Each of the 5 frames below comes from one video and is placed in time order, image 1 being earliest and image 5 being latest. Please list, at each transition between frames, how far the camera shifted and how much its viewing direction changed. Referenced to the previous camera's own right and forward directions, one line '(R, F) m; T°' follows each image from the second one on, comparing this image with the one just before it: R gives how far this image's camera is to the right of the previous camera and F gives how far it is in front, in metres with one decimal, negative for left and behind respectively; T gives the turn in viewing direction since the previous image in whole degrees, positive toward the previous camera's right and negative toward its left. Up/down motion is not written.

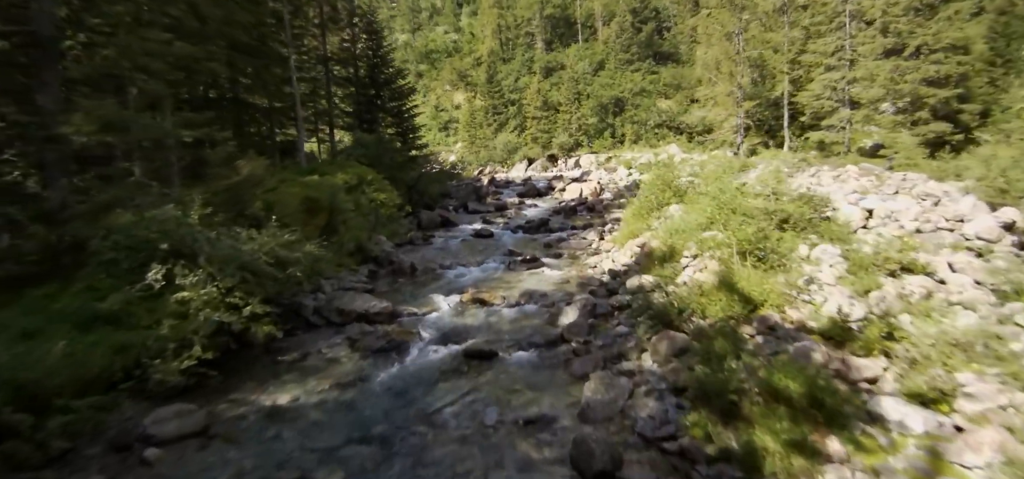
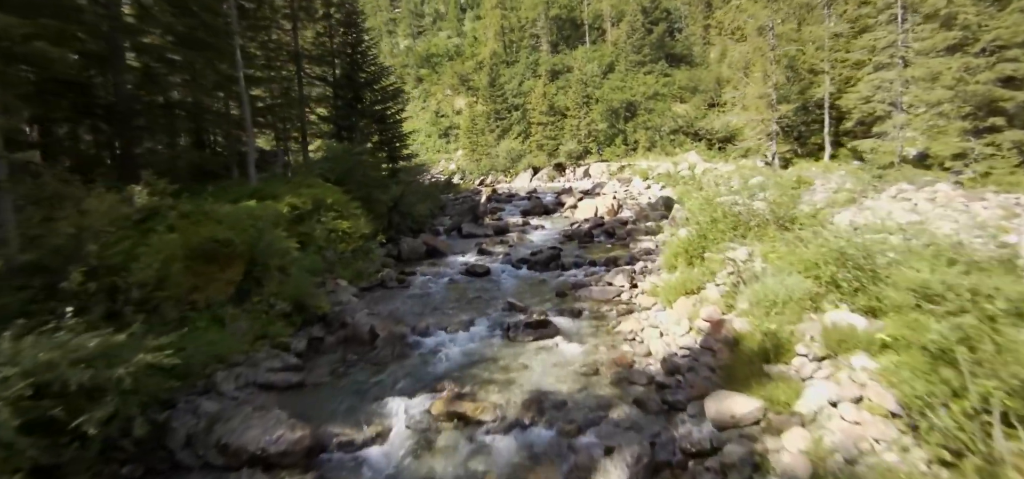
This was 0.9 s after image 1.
(+0.1, +4.3) m; -1°
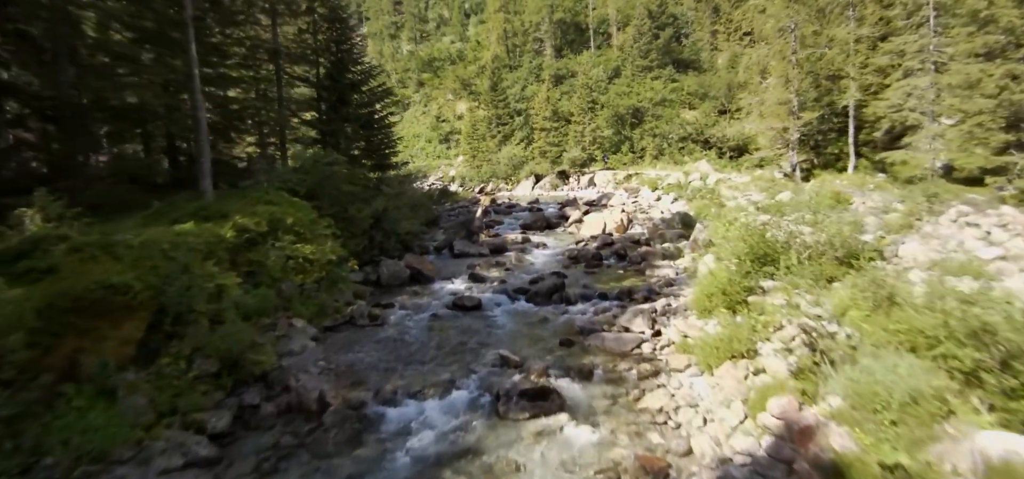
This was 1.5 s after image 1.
(+0.2, +2.4) m; 0°
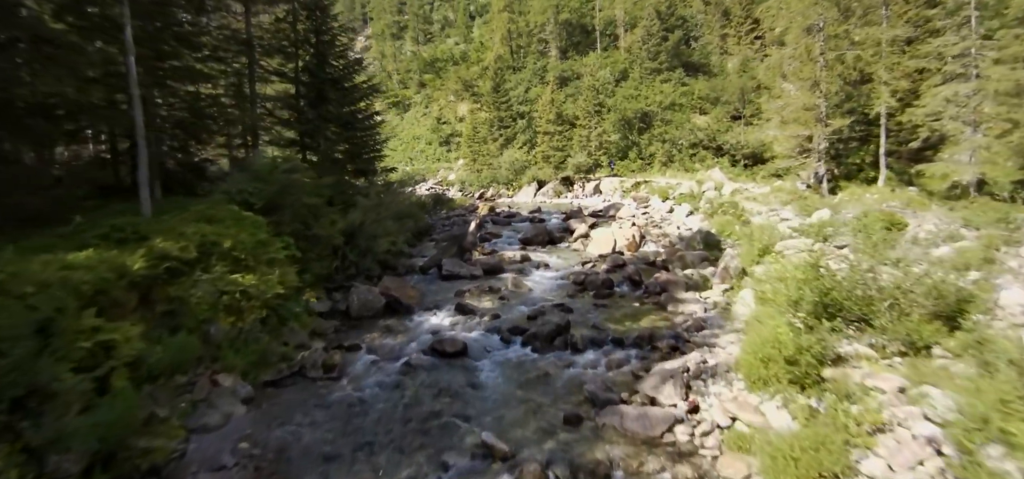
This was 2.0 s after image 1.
(+0.2, +2.4) m; 0°
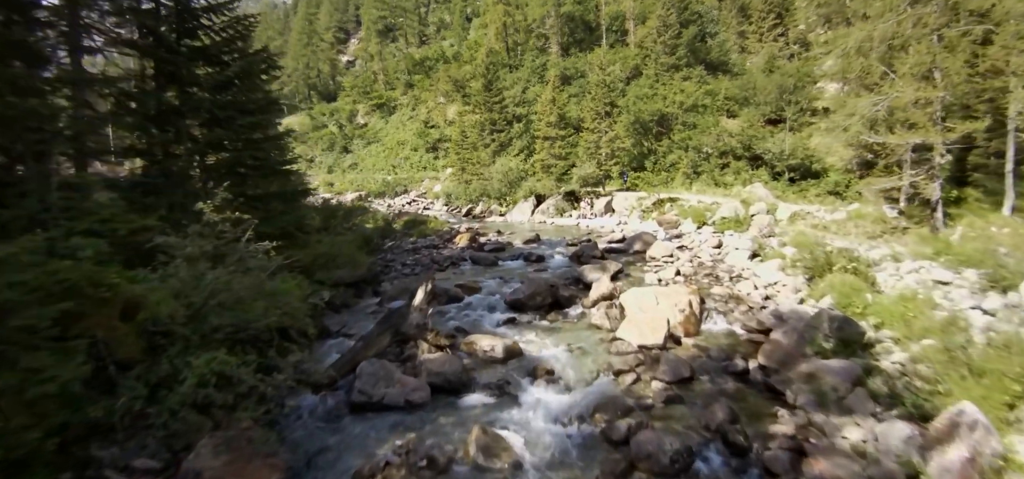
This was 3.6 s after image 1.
(+0.5, +7.4) m; 0°
